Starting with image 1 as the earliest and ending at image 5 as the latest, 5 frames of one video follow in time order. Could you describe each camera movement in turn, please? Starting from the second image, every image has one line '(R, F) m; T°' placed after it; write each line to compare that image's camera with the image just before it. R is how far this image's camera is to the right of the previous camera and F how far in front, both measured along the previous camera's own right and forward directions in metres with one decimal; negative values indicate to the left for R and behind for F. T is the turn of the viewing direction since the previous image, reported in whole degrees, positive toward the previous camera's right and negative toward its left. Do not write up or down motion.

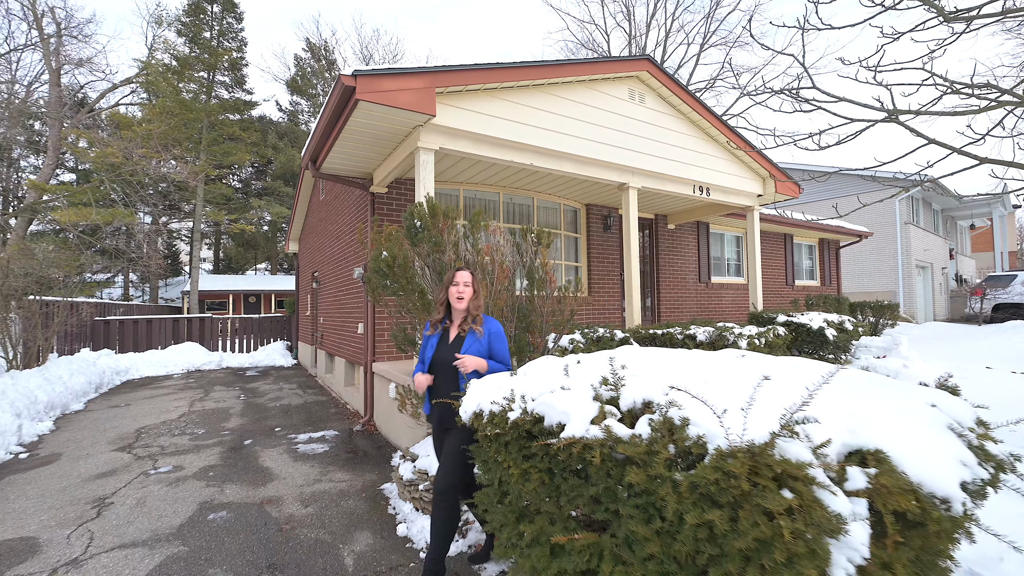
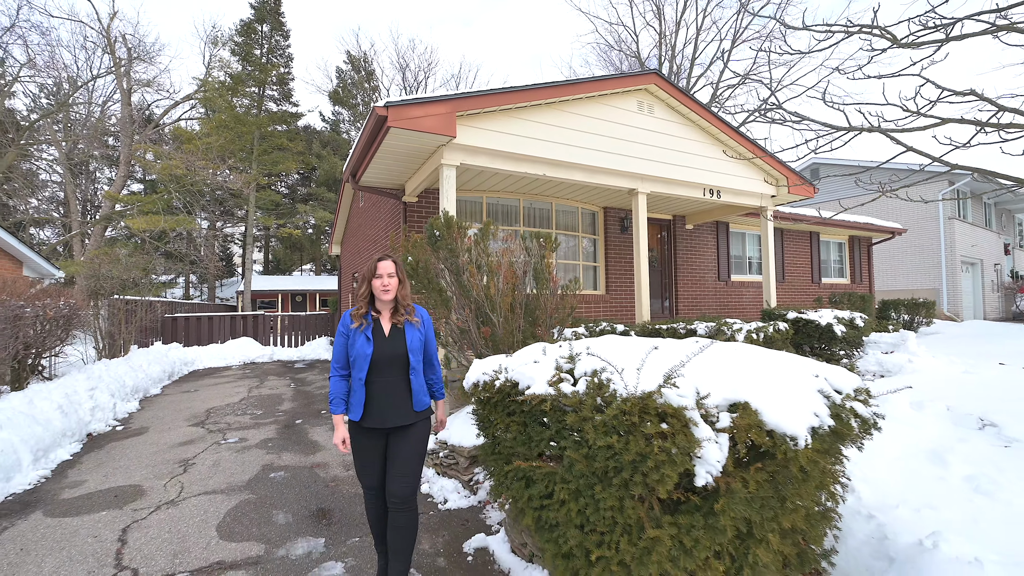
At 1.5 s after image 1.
(+0.2, -0.5) m; -5°
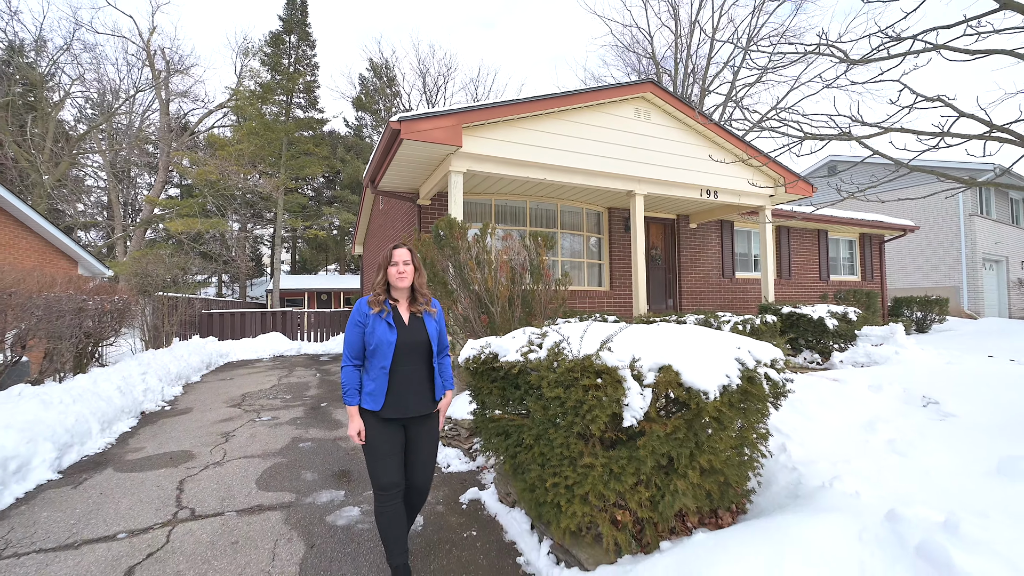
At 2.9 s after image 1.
(+0.2, -0.5) m; -3°
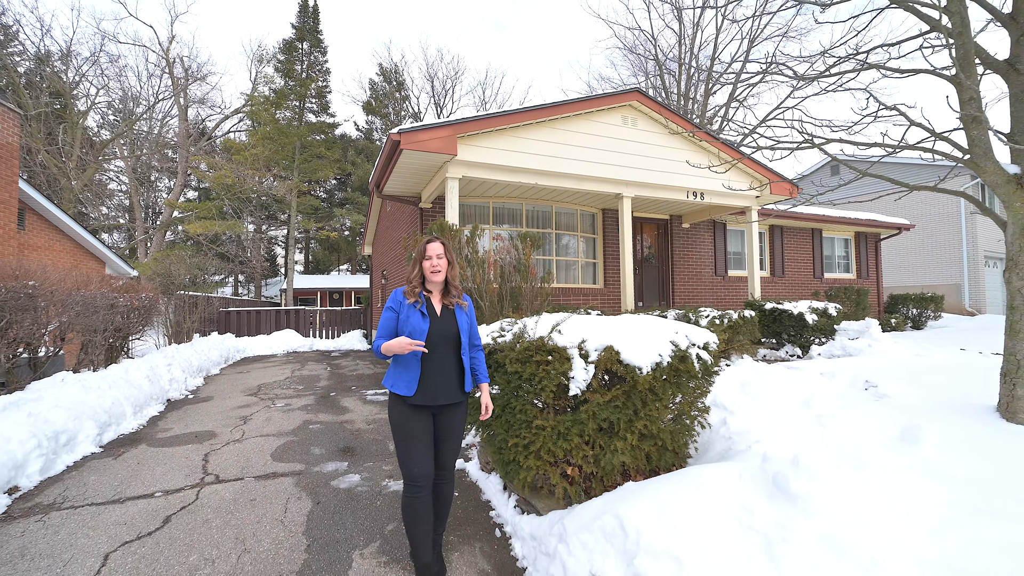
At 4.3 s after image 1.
(+0.2, -0.4) m; -1°
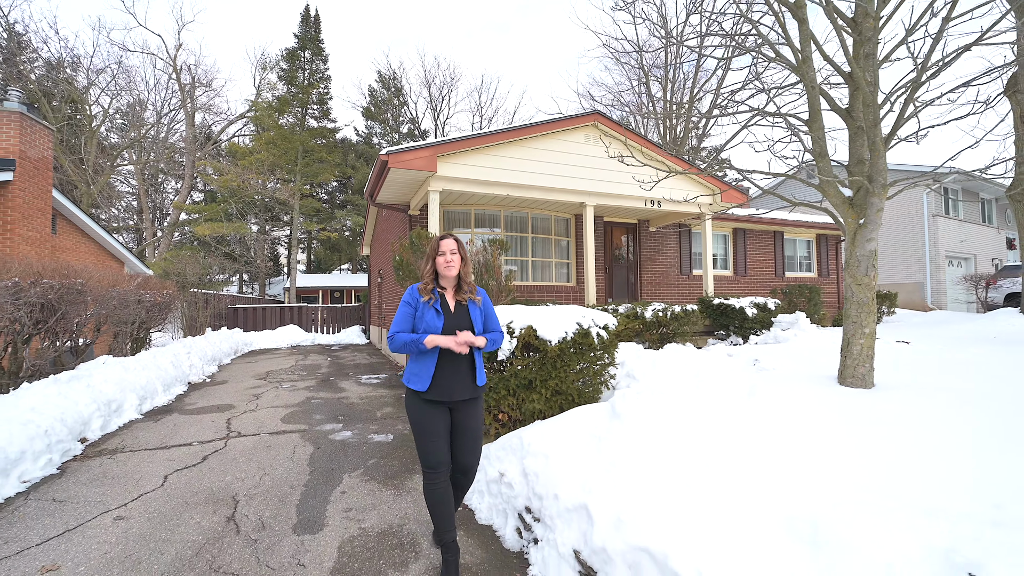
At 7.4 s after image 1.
(+0.4, -0.9) m; 0°
